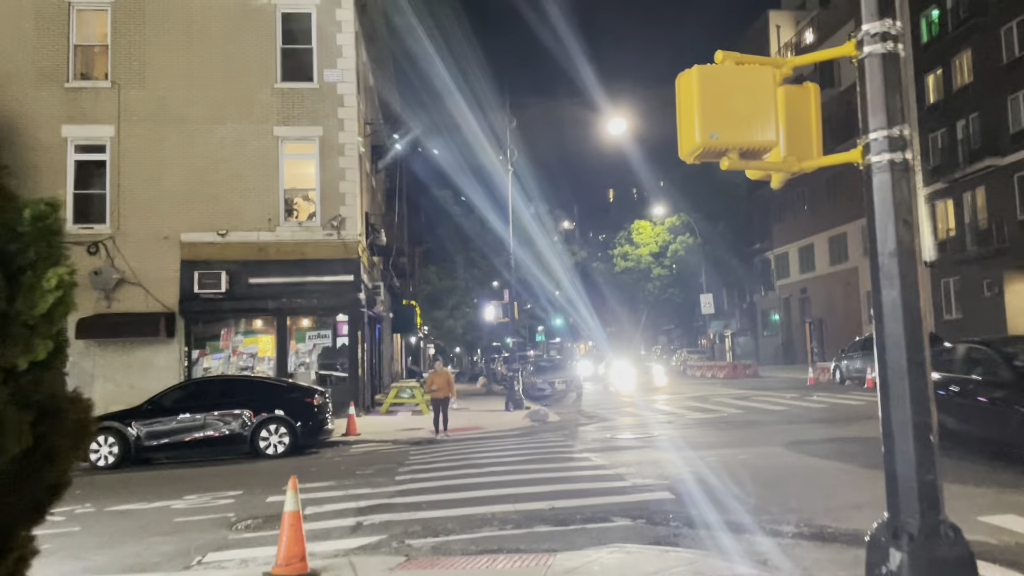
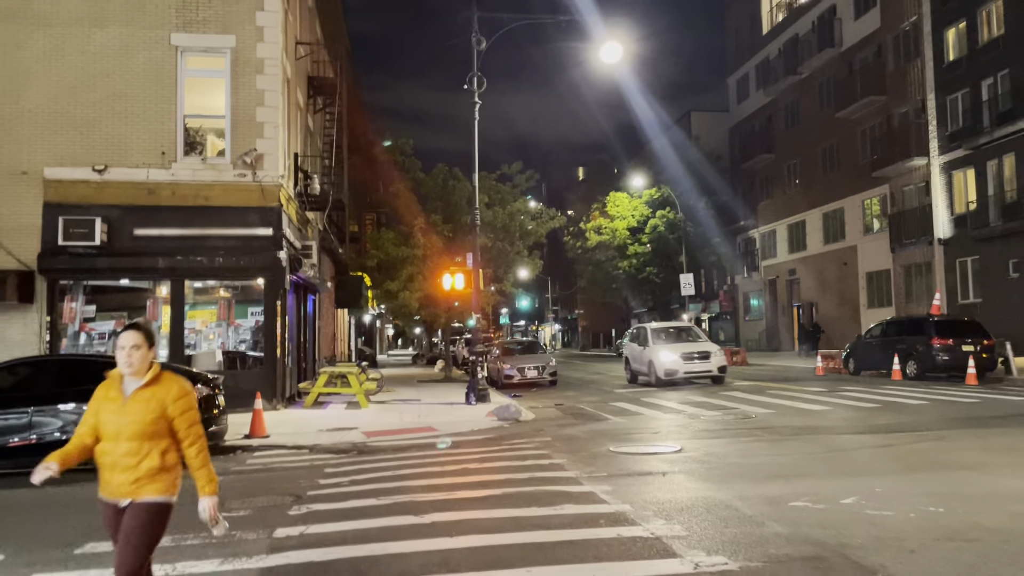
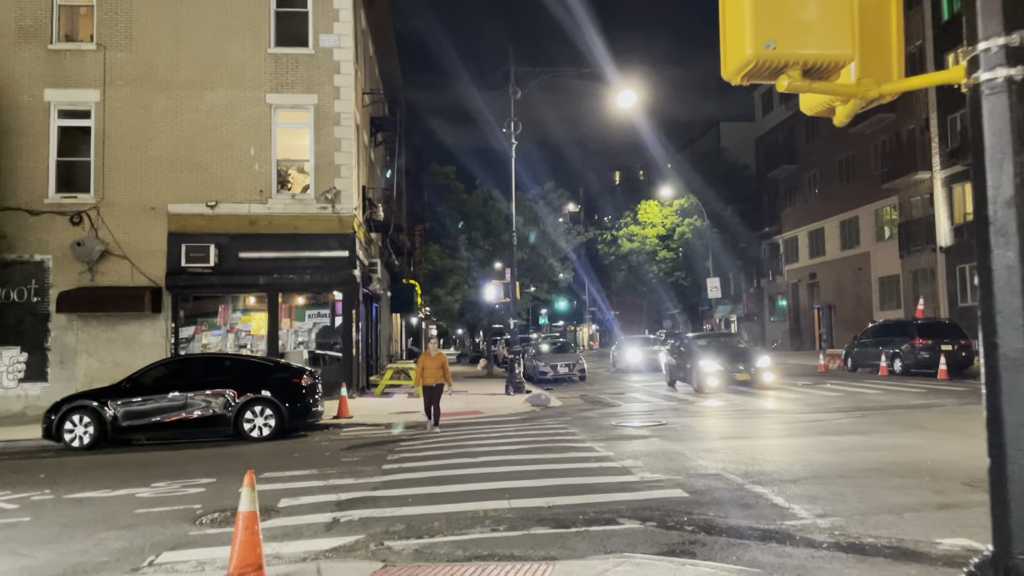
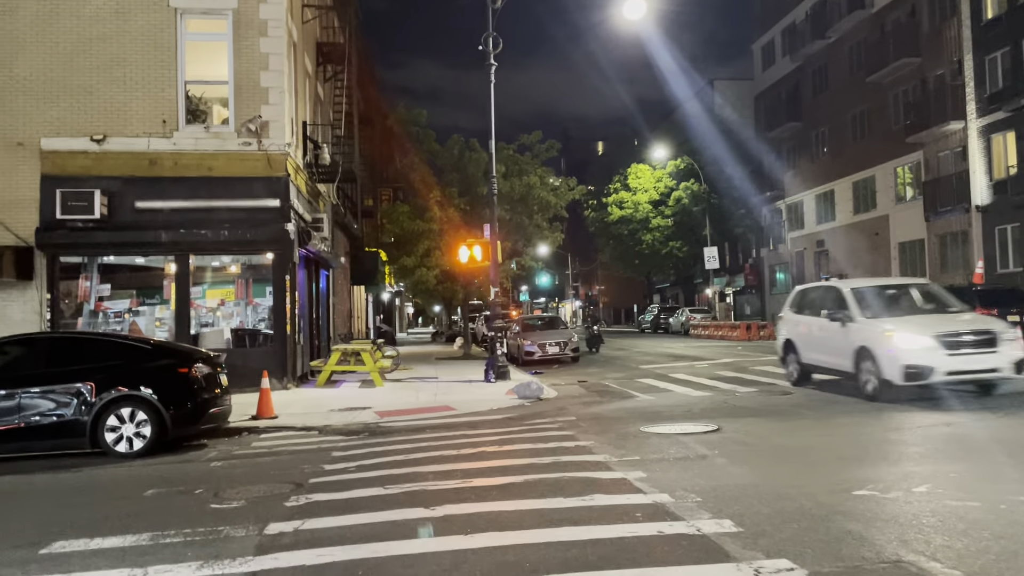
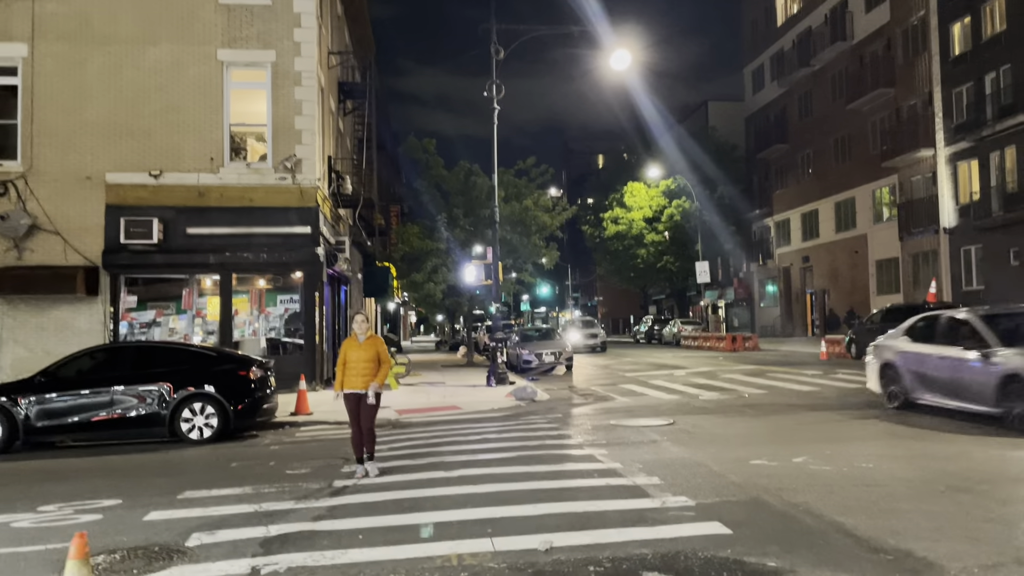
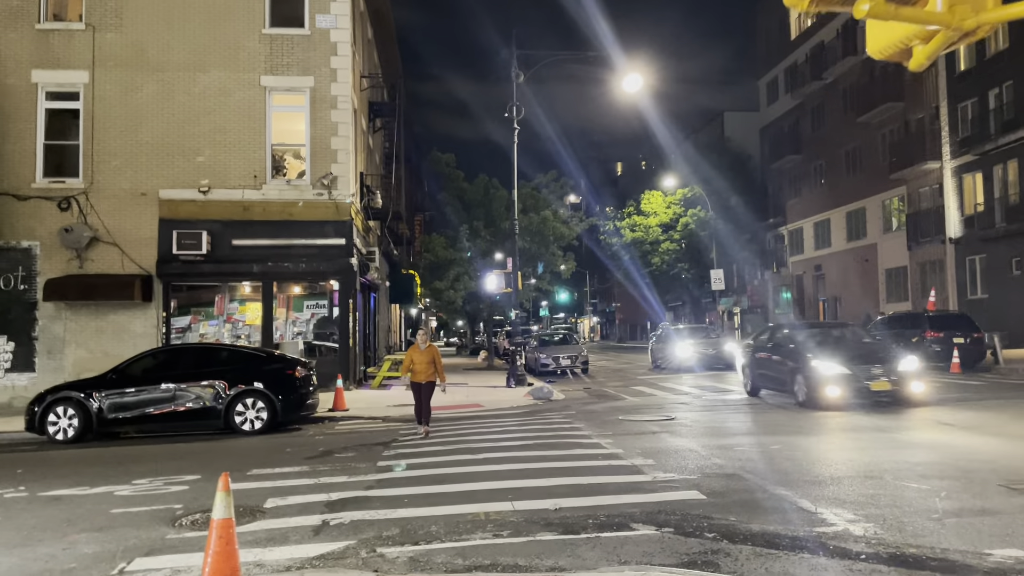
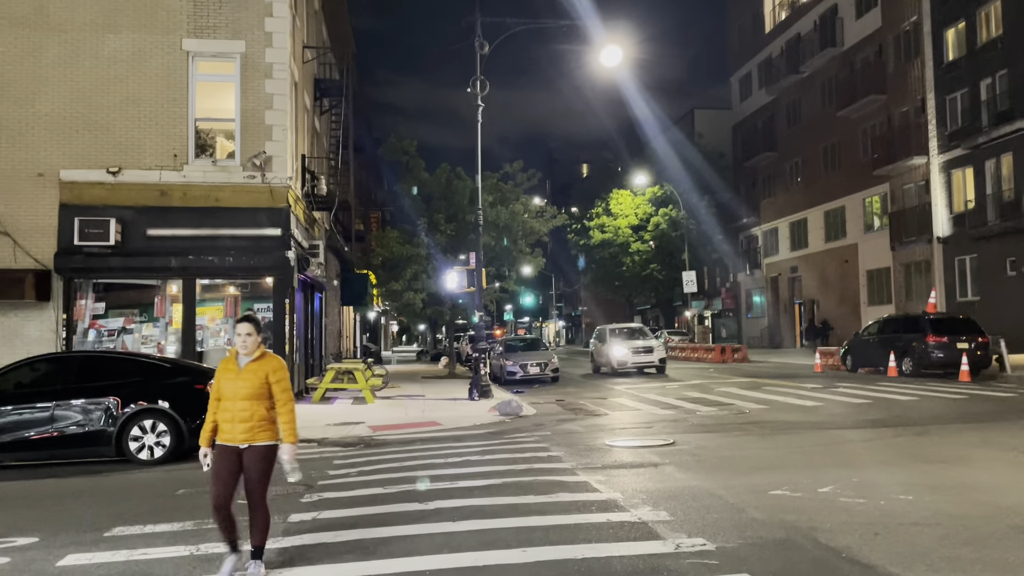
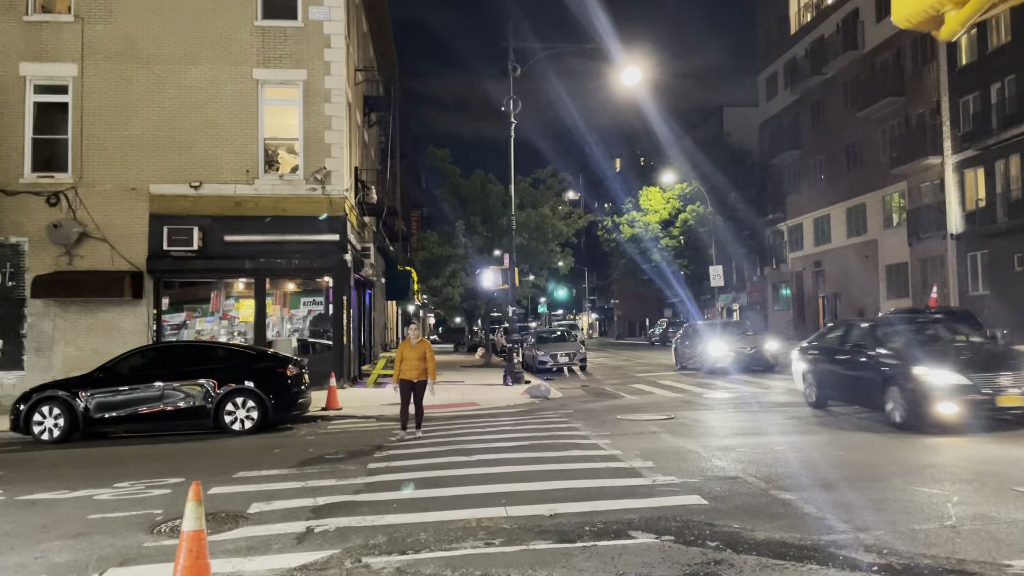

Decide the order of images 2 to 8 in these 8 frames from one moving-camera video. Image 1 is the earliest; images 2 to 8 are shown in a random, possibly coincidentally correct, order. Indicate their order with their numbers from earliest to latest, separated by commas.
3, 6, 8, 5, 7, 2, 4
